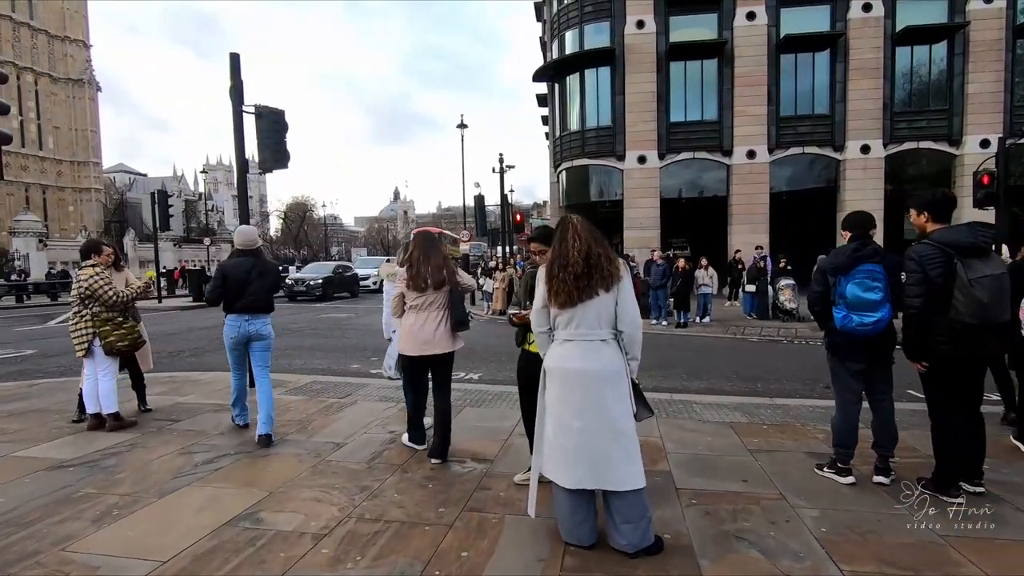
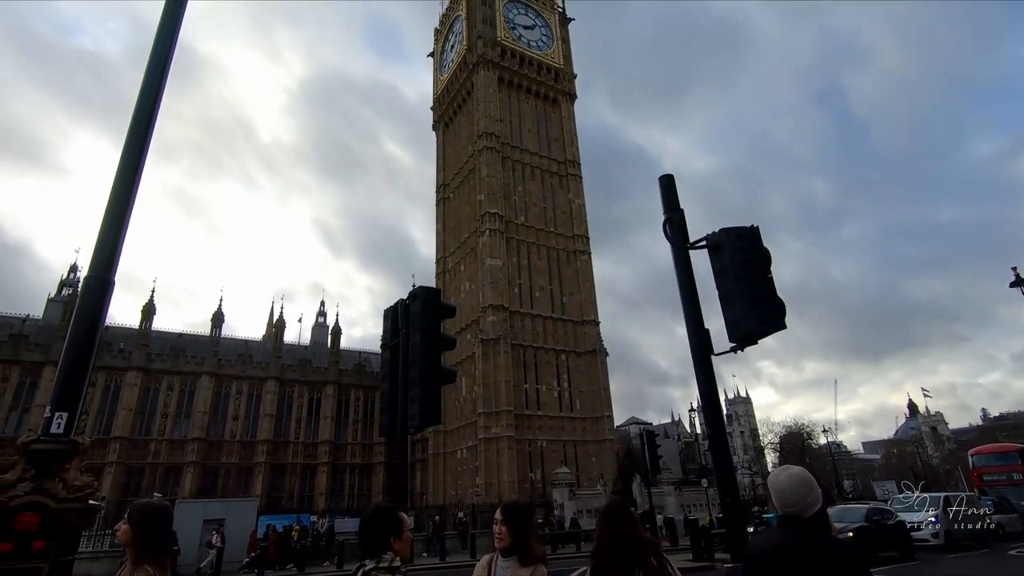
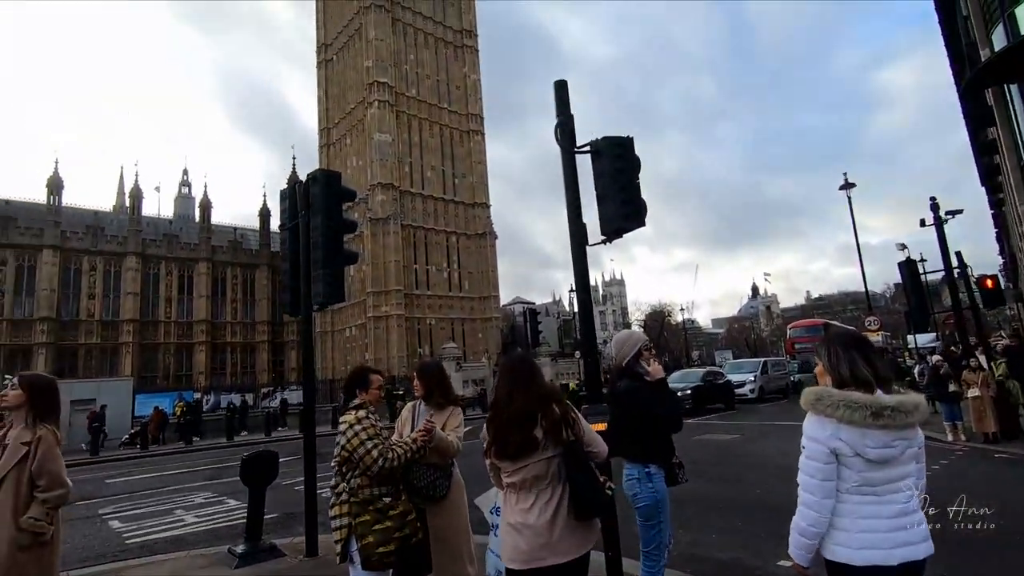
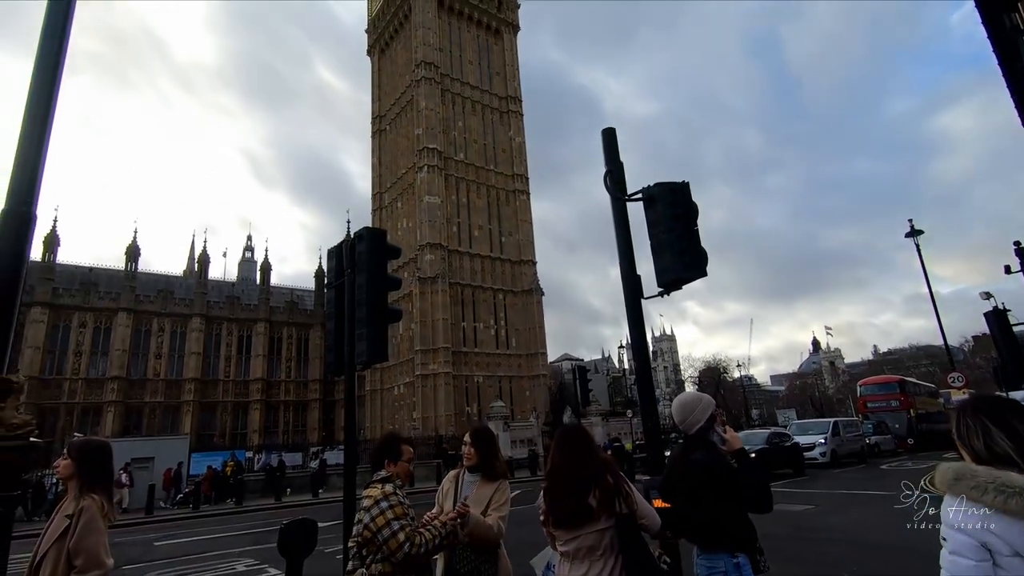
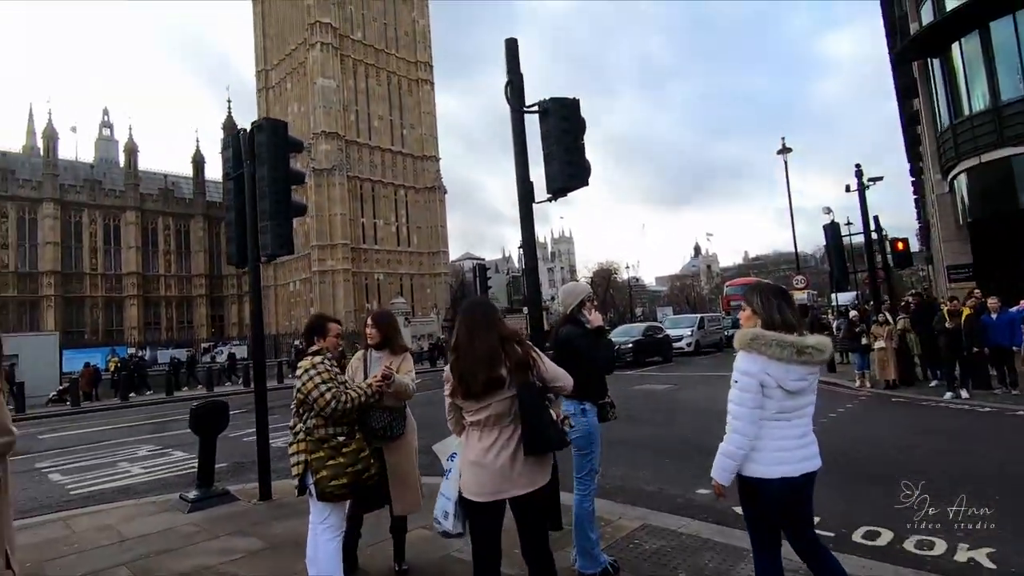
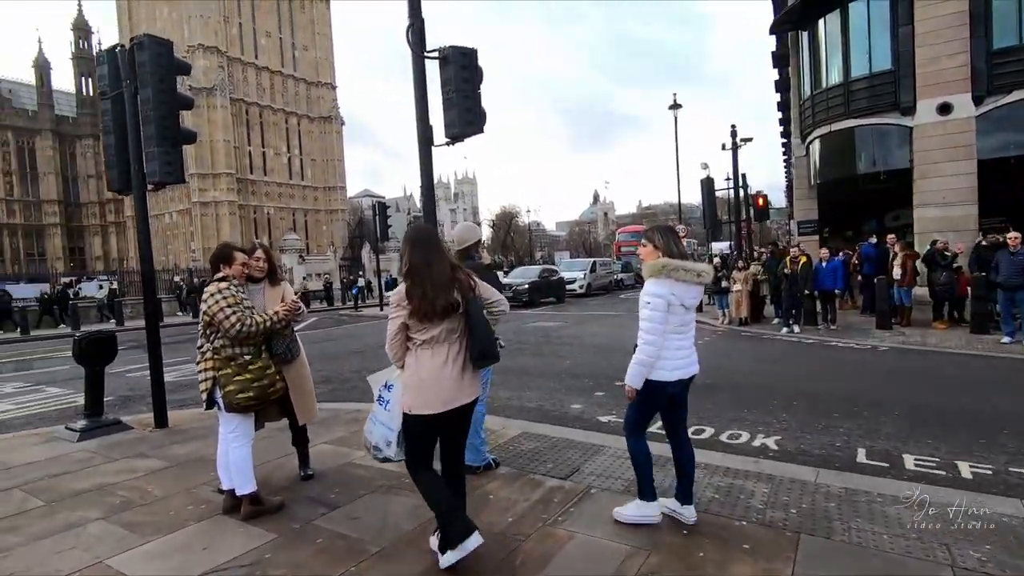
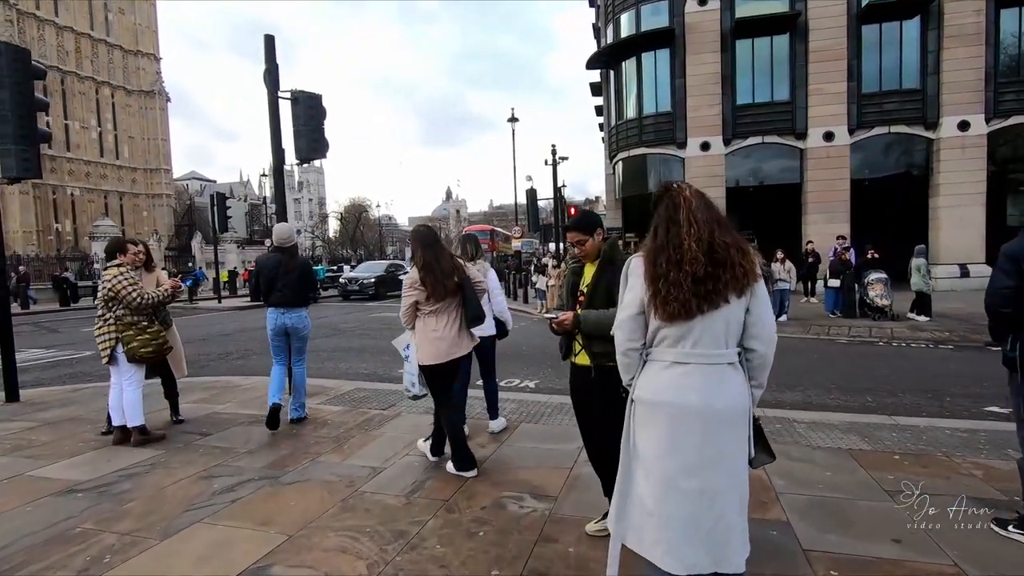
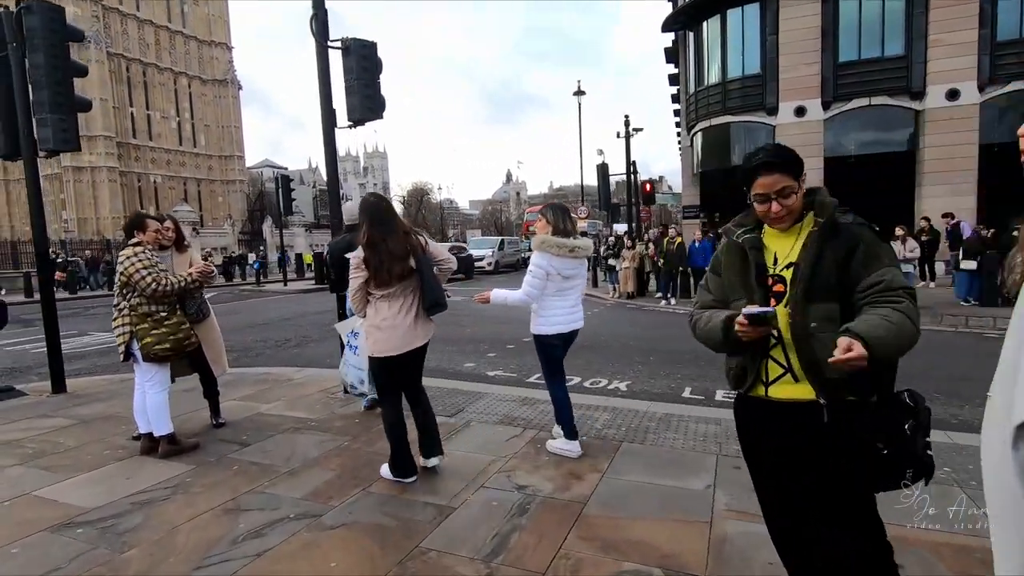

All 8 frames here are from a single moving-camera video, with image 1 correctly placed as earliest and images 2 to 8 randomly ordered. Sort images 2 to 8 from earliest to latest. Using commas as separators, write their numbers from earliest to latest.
7, 8, 6, 5, 3, 4, 2
